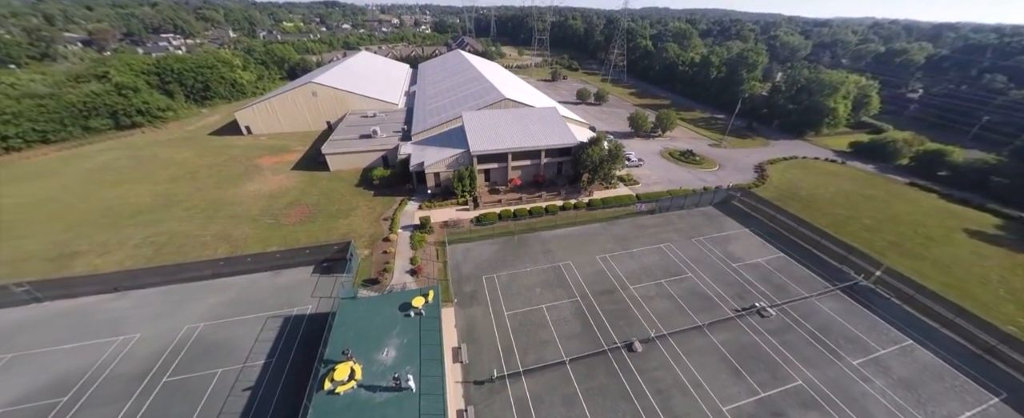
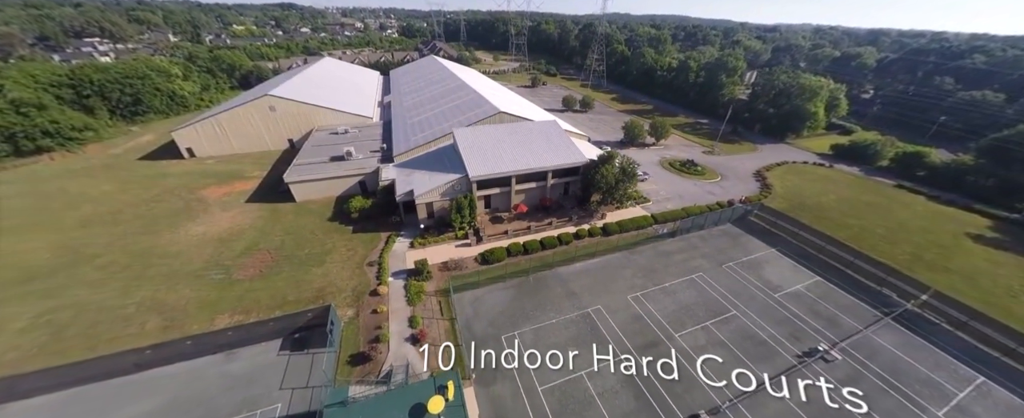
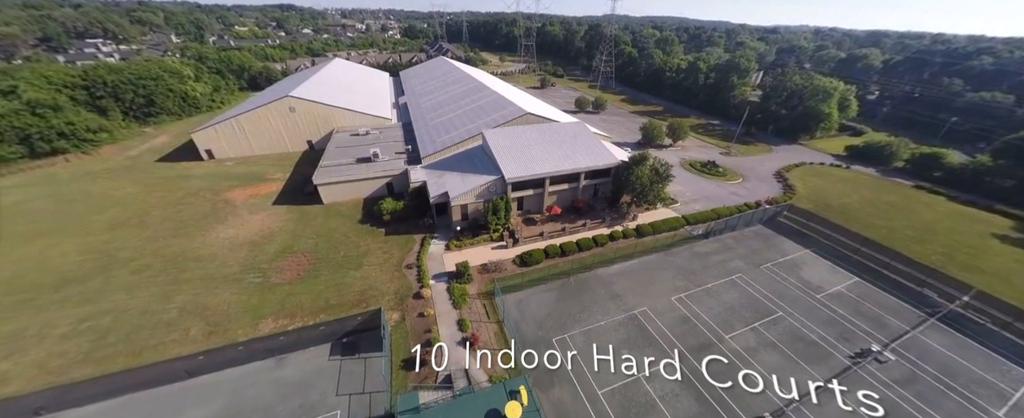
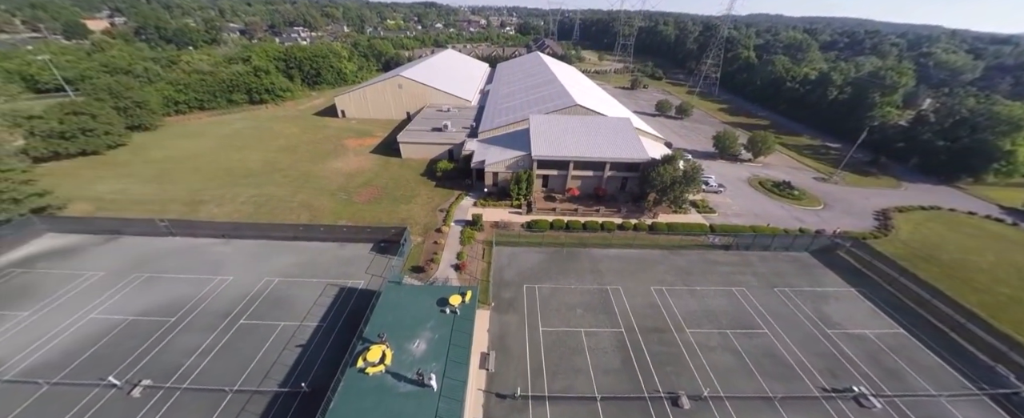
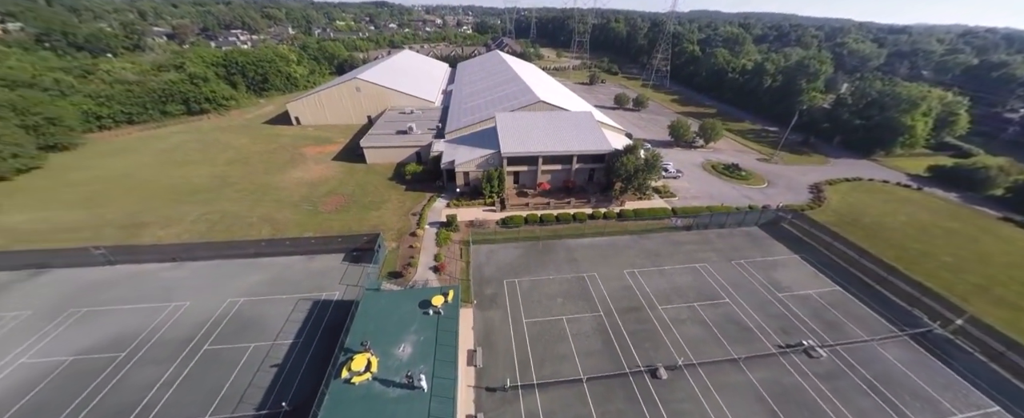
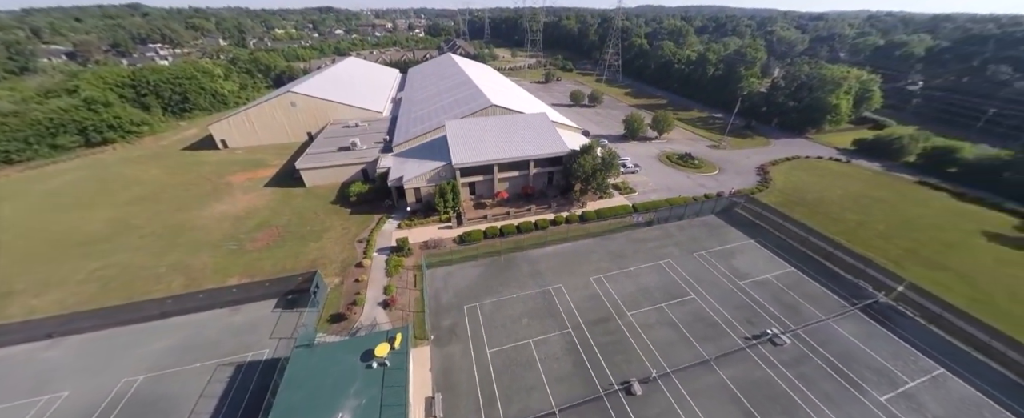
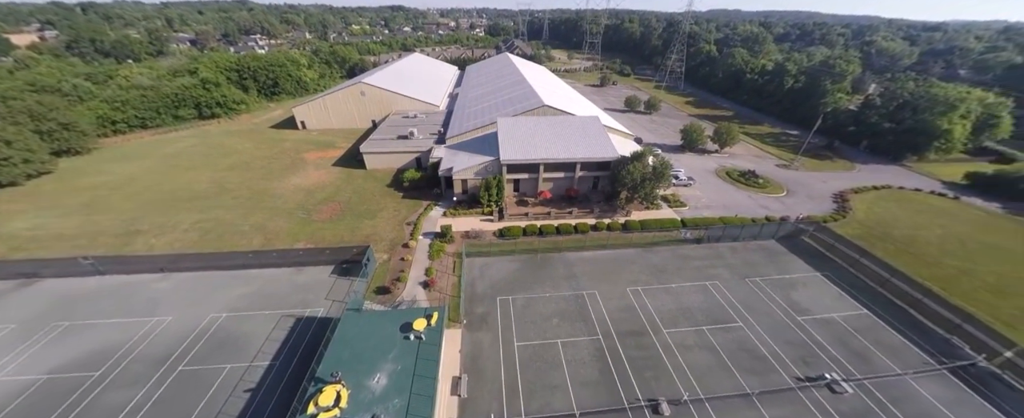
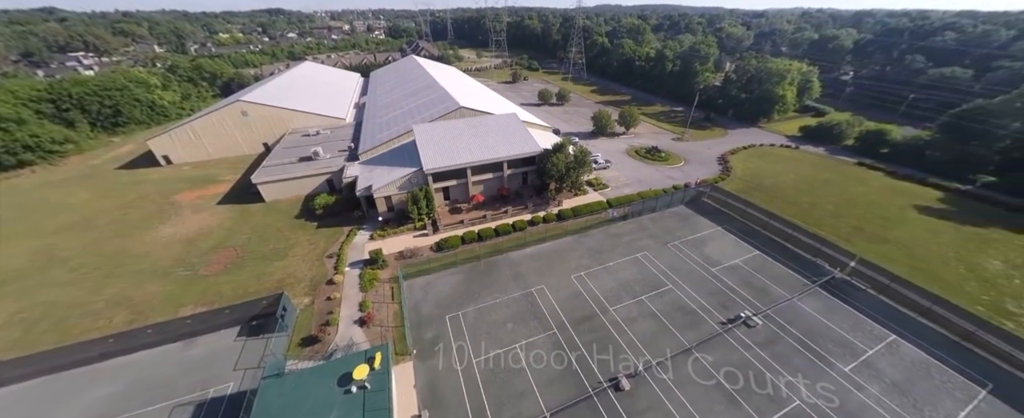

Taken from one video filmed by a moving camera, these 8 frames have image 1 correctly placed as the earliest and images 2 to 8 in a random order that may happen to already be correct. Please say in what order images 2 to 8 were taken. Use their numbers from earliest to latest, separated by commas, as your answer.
5, 4, 7, 6, 8, 2, 3
